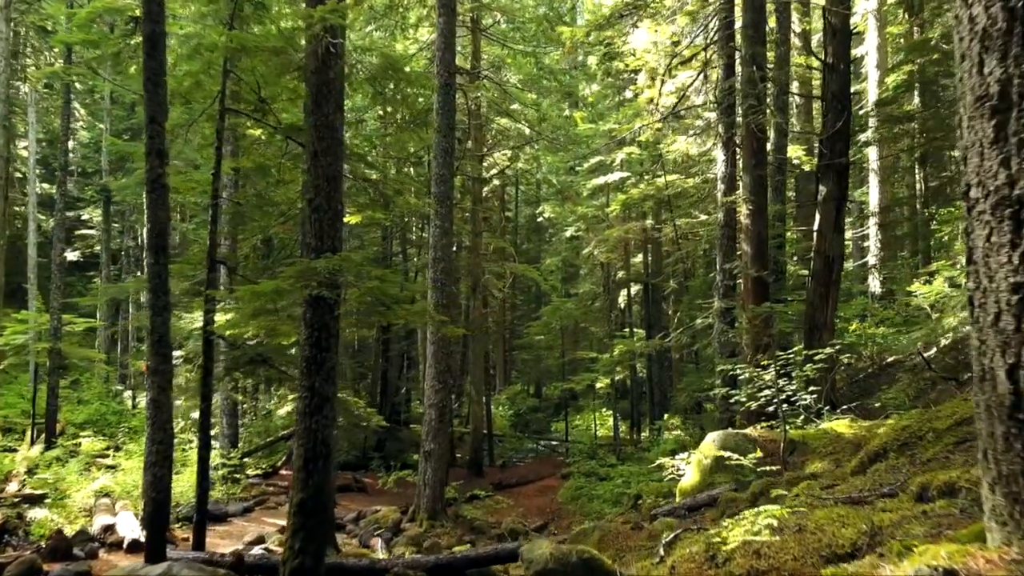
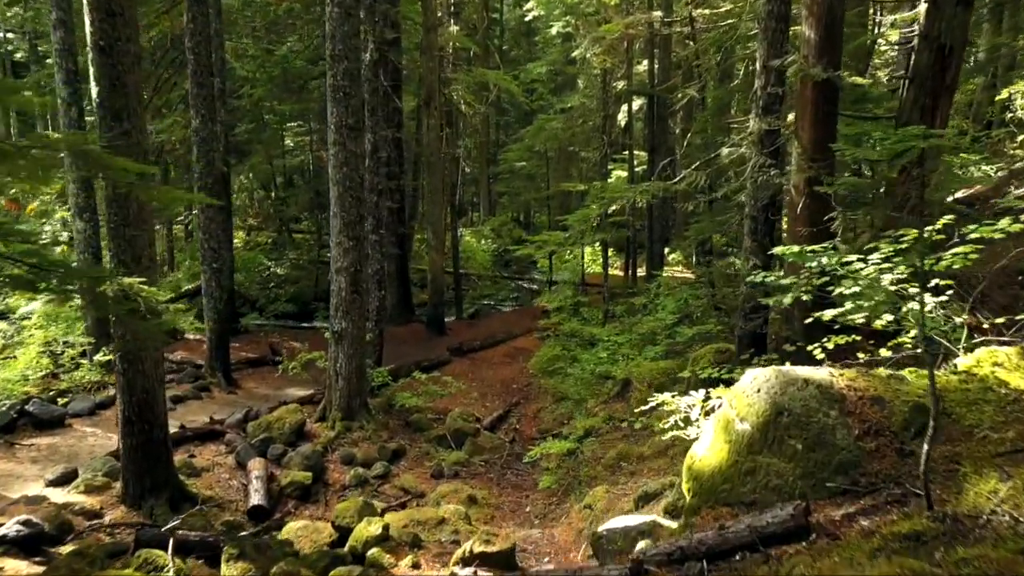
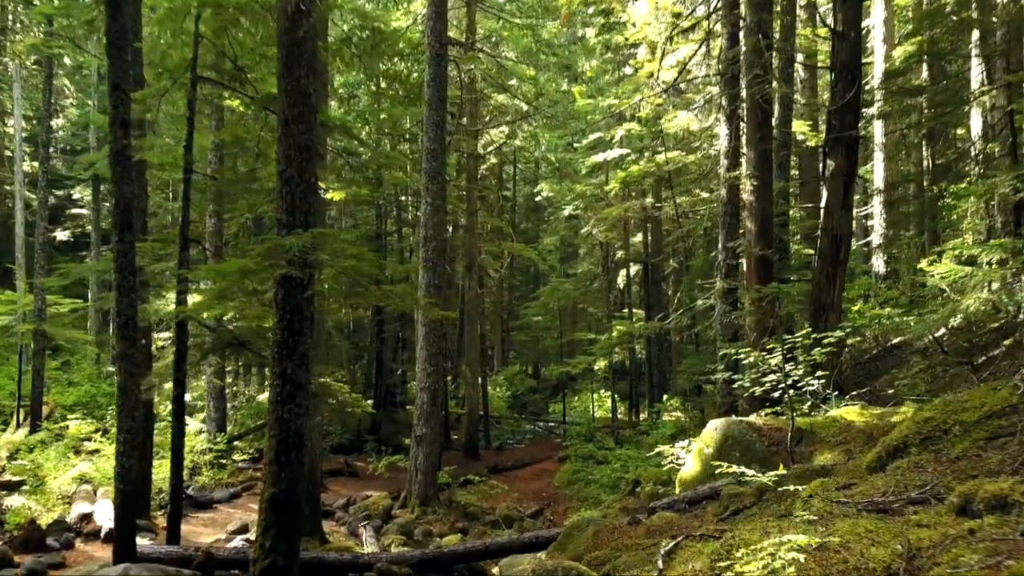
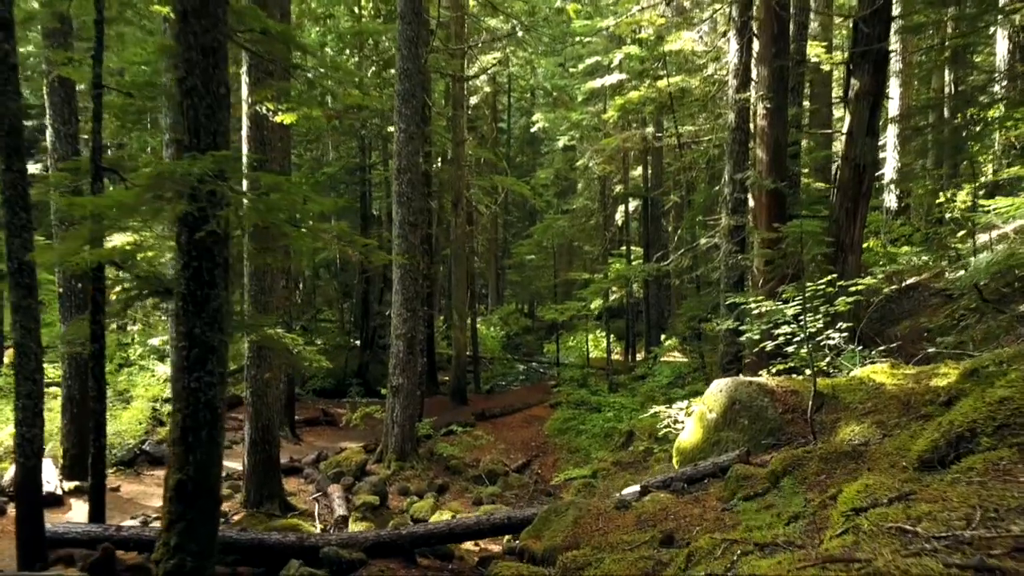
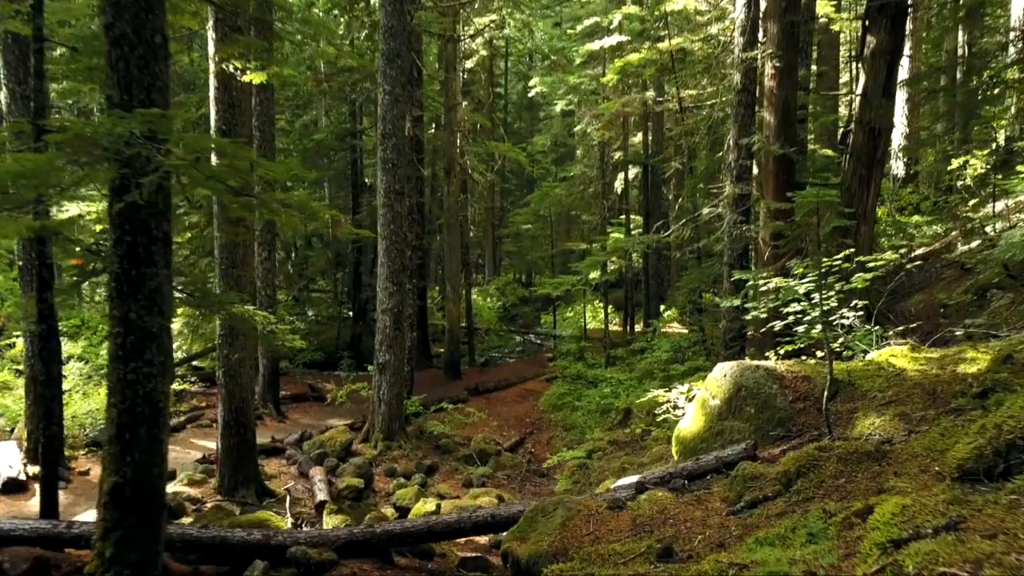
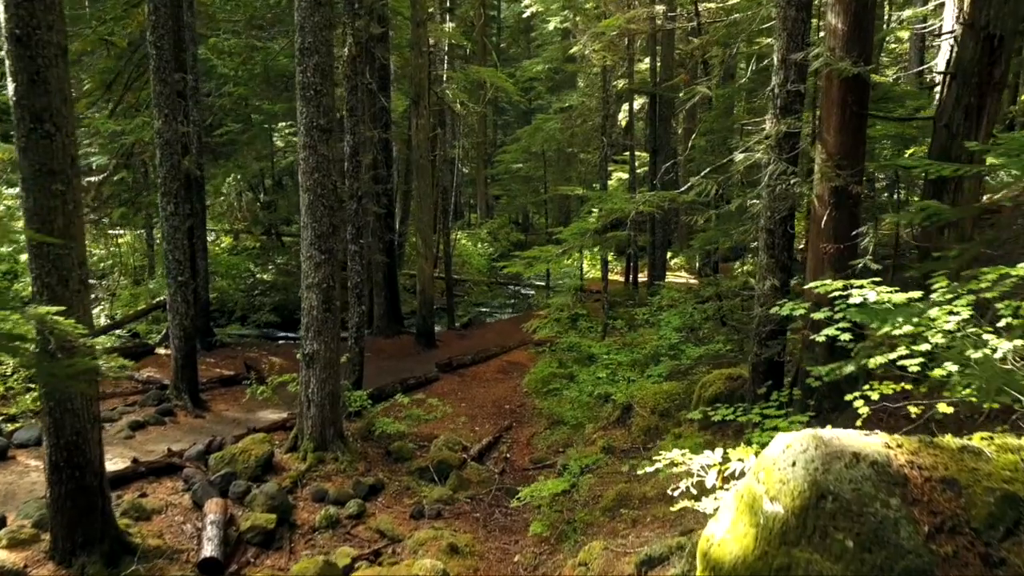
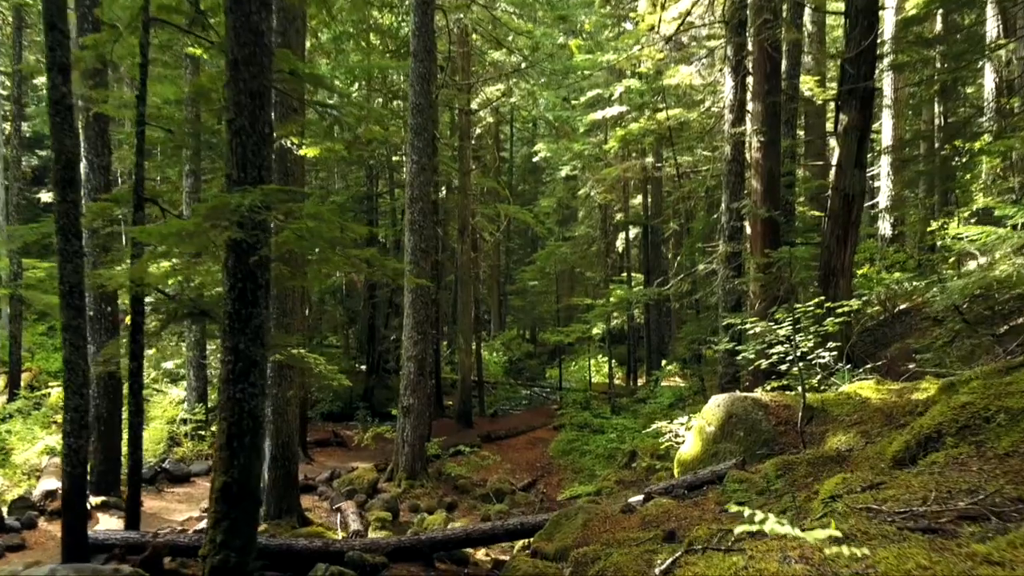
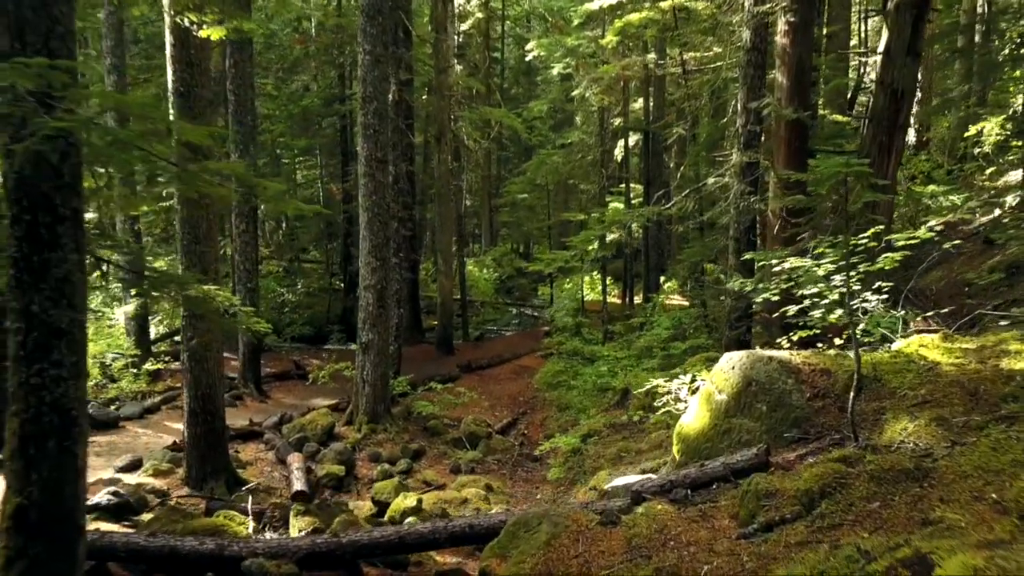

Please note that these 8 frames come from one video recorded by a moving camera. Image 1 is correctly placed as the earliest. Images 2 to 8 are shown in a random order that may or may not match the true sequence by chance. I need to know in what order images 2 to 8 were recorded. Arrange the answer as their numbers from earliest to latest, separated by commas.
3, 7, 4, 5, 8, 2, 6
